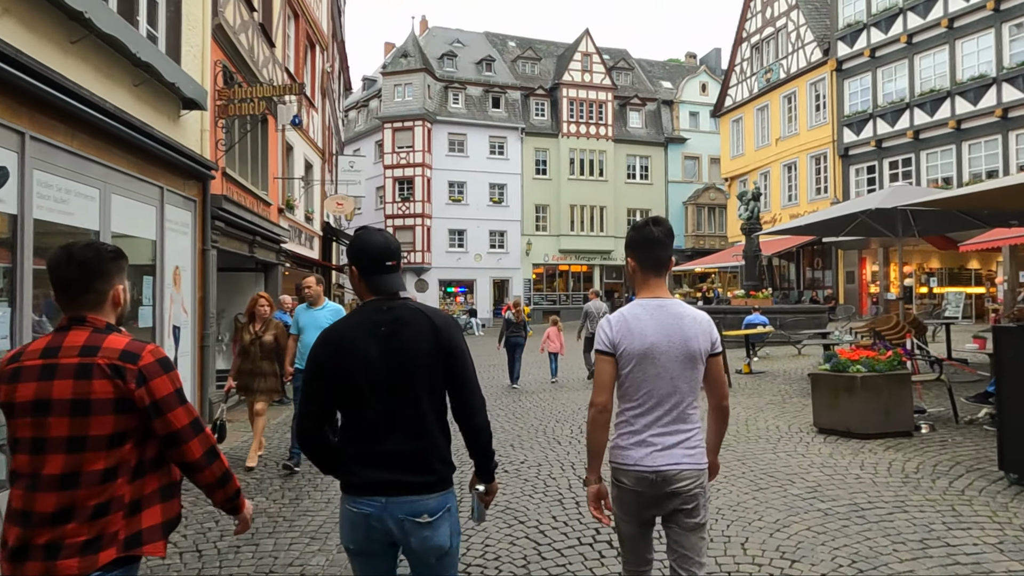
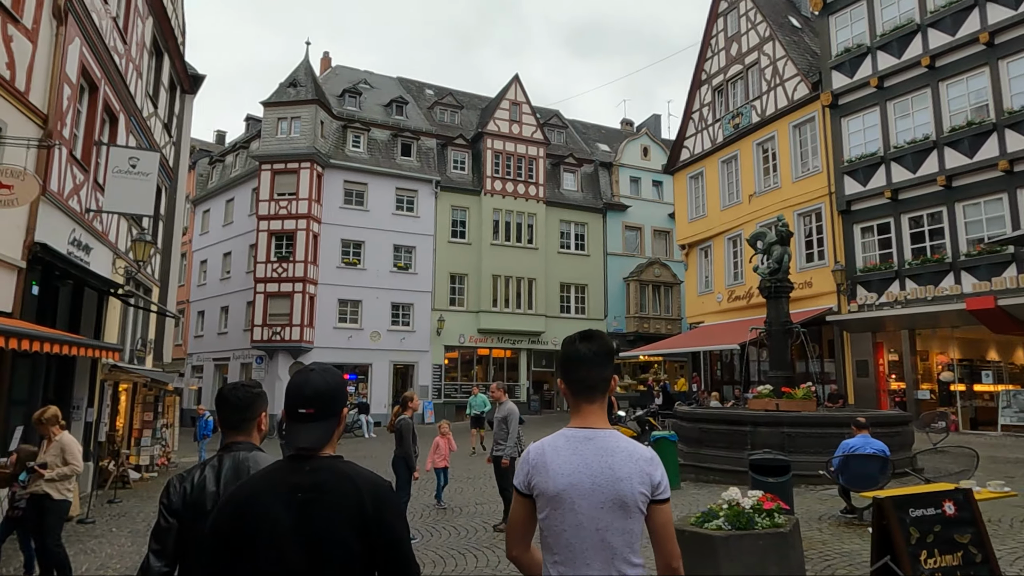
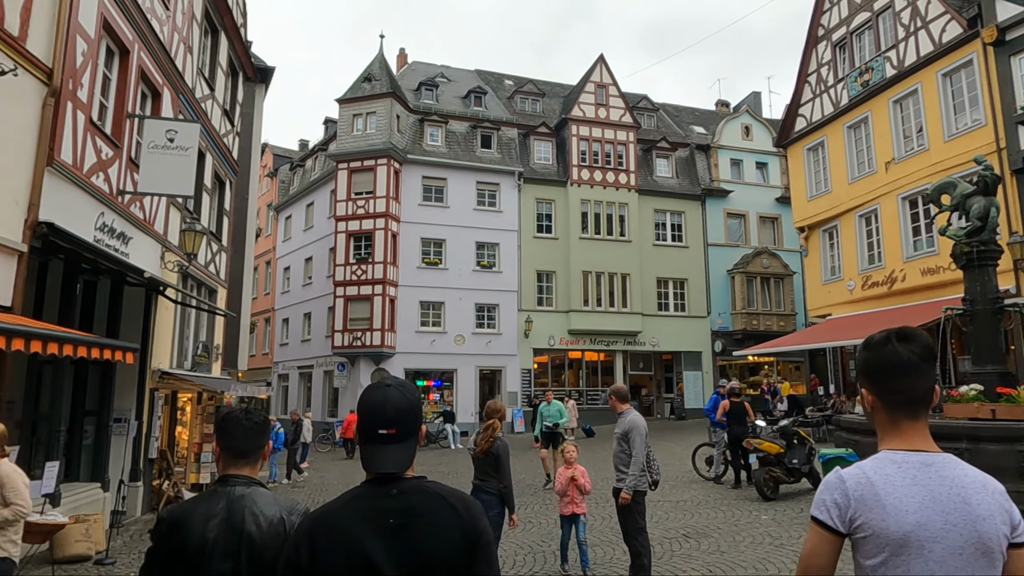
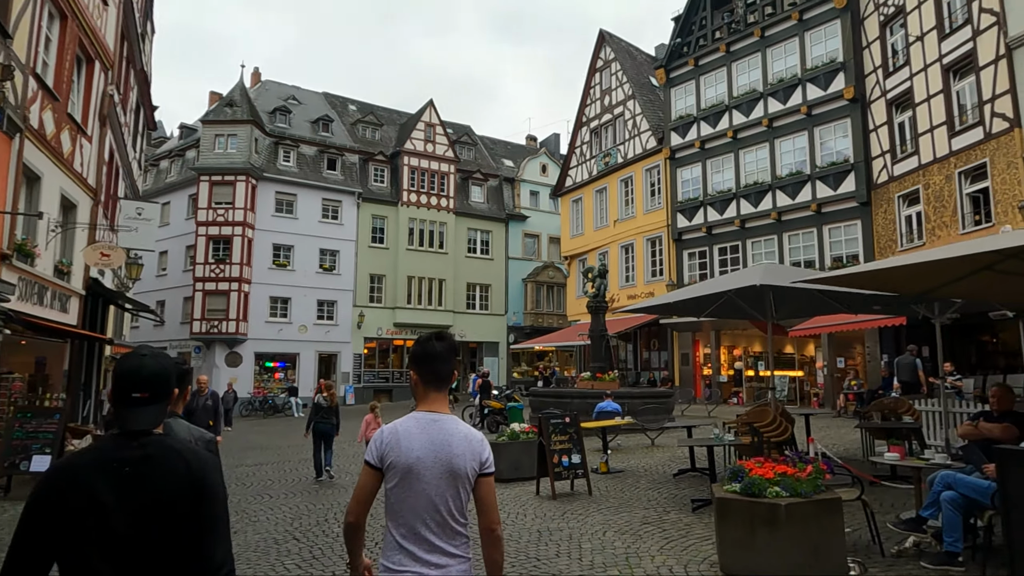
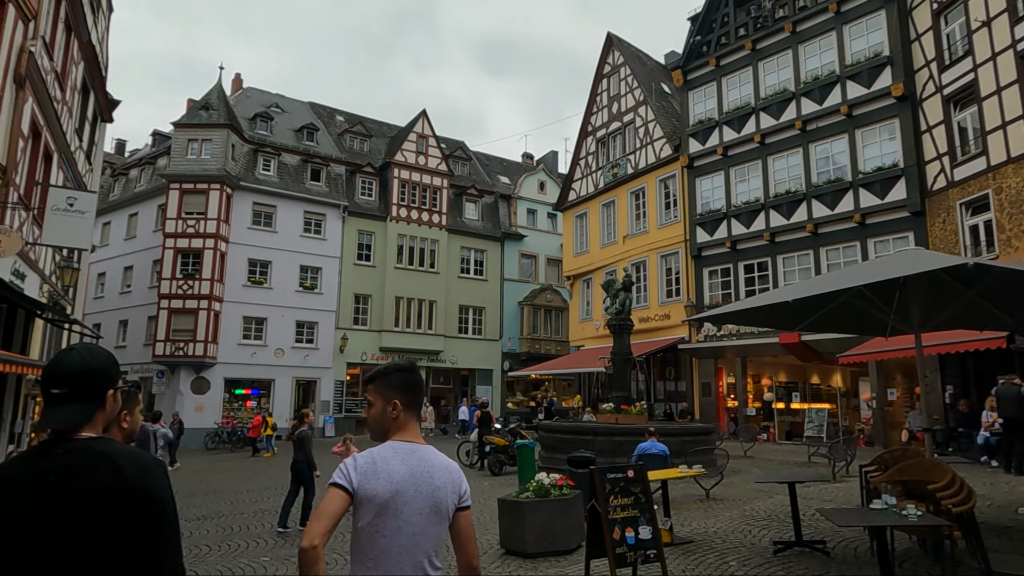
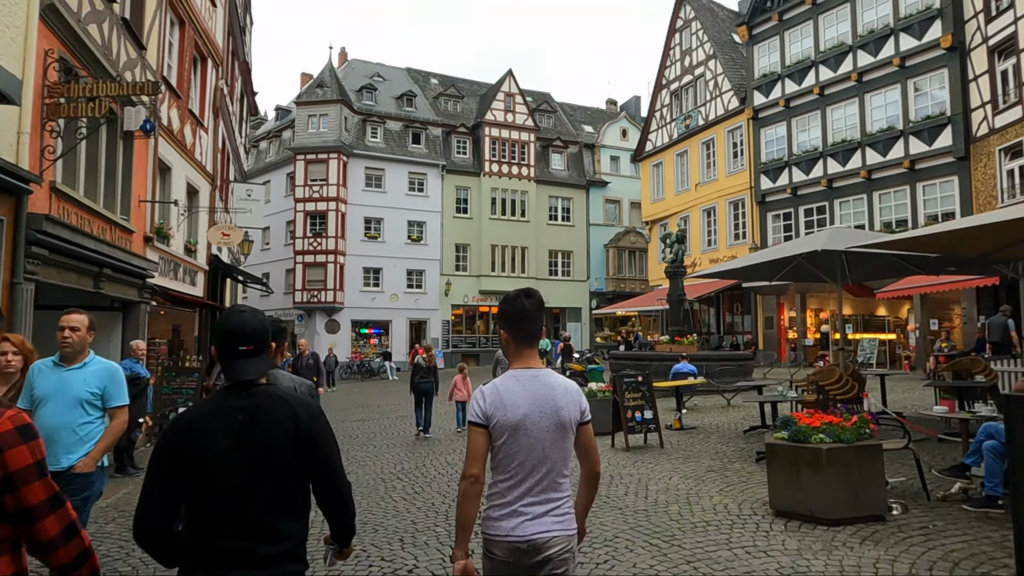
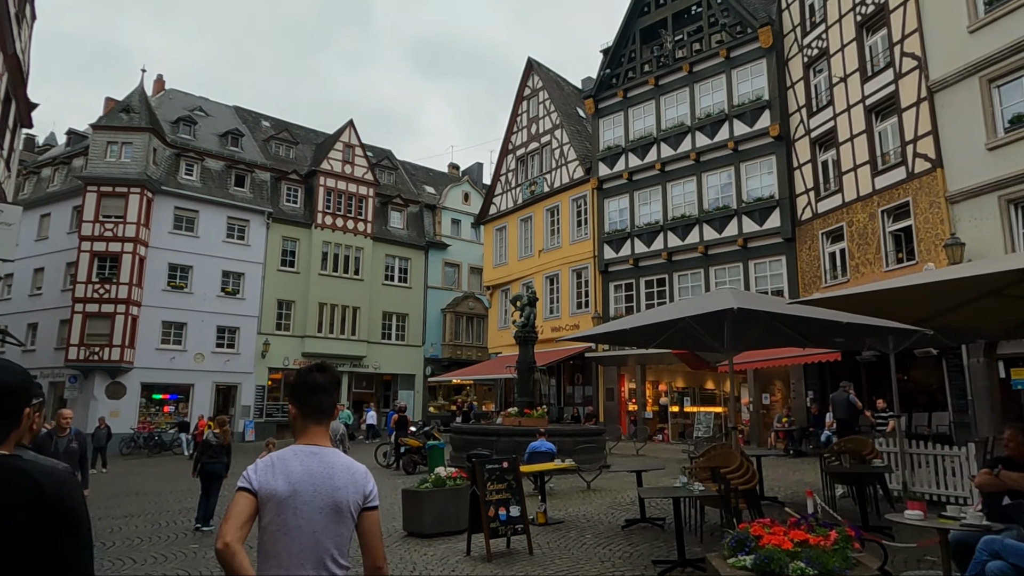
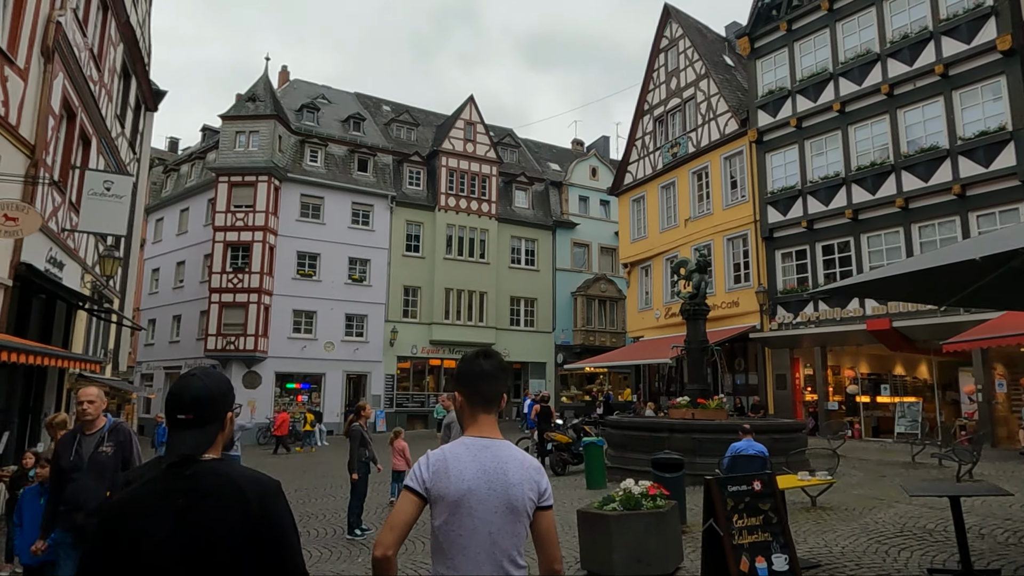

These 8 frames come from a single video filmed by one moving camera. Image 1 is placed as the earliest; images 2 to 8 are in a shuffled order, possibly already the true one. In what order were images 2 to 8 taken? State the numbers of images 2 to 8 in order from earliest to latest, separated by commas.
6, 4, 7, 5, 8, 2, 3
